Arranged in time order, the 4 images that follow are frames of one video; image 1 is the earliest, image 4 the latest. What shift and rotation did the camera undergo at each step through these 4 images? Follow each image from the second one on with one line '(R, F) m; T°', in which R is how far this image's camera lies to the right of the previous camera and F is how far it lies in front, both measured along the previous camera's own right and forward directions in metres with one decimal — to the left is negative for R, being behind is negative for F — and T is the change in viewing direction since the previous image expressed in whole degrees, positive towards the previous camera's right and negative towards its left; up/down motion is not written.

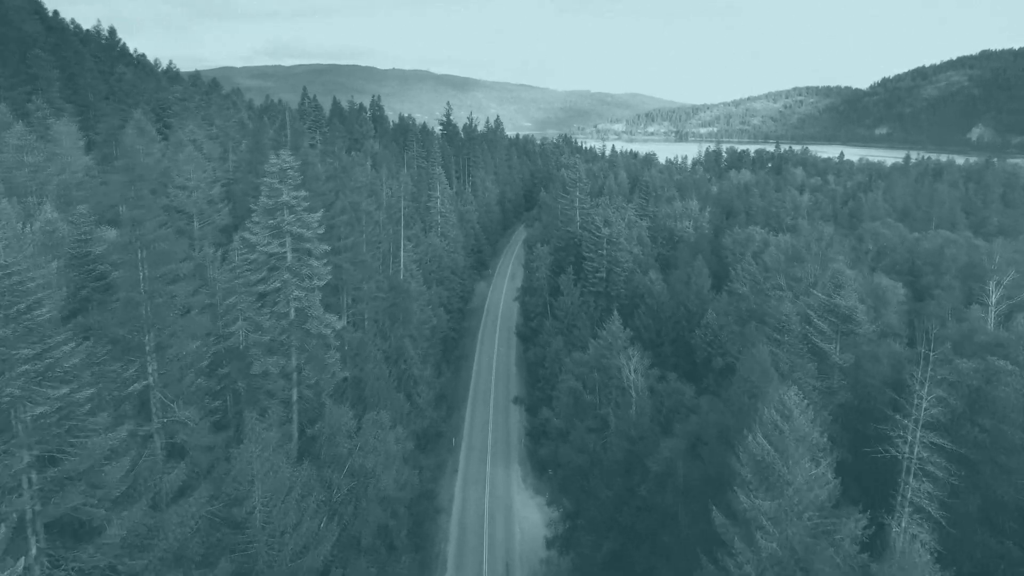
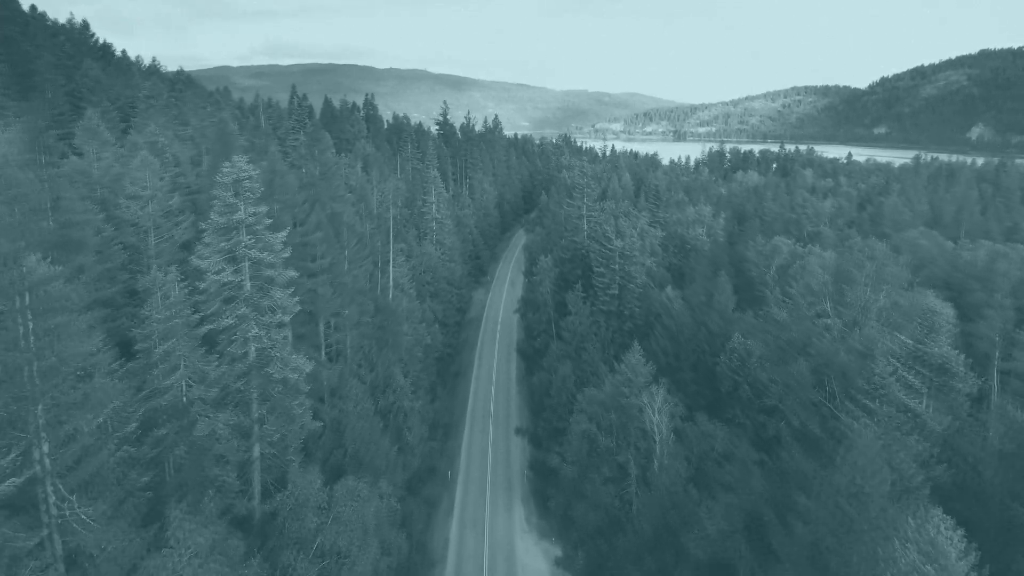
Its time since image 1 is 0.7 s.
(-0.3, +5.1) m; 0°
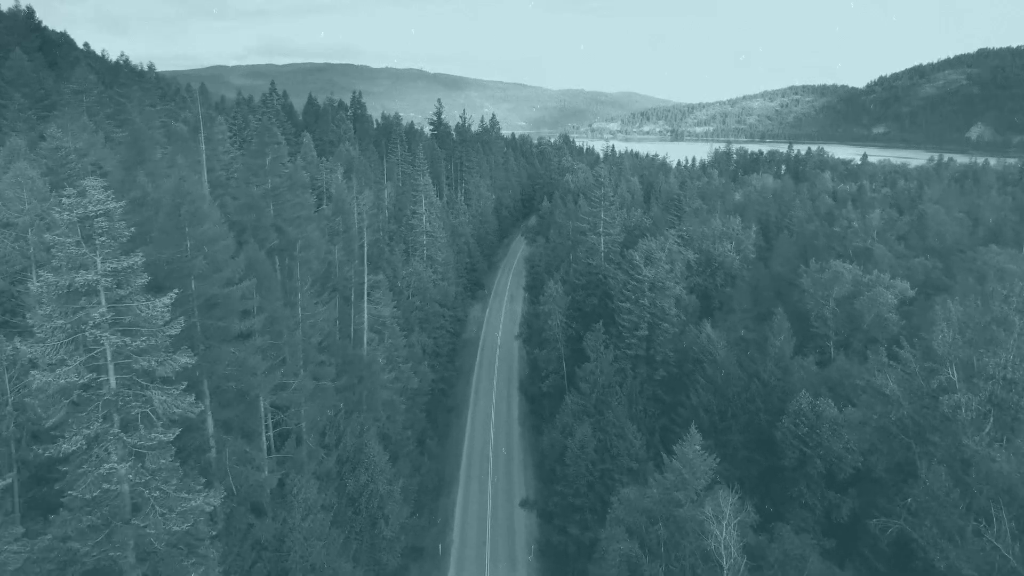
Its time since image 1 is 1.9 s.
(-0.4, +8.8) m; 0°
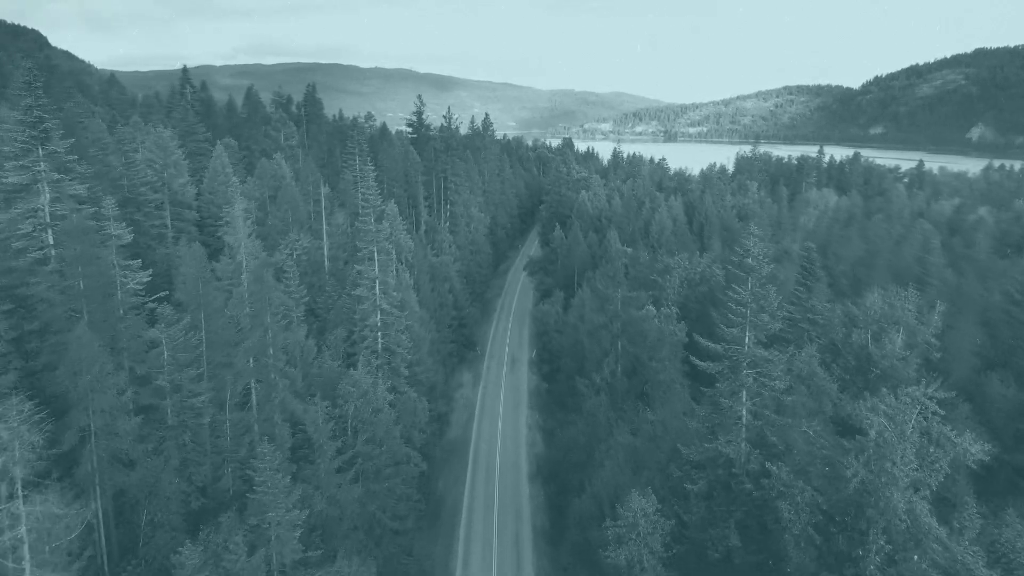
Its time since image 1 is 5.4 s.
(-1.1, +25.7) m; +1°
